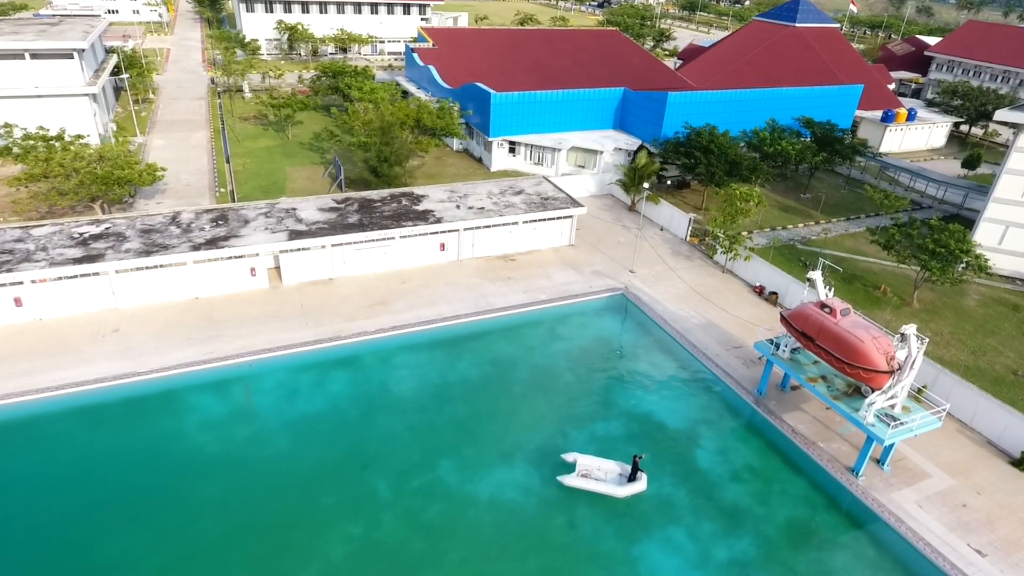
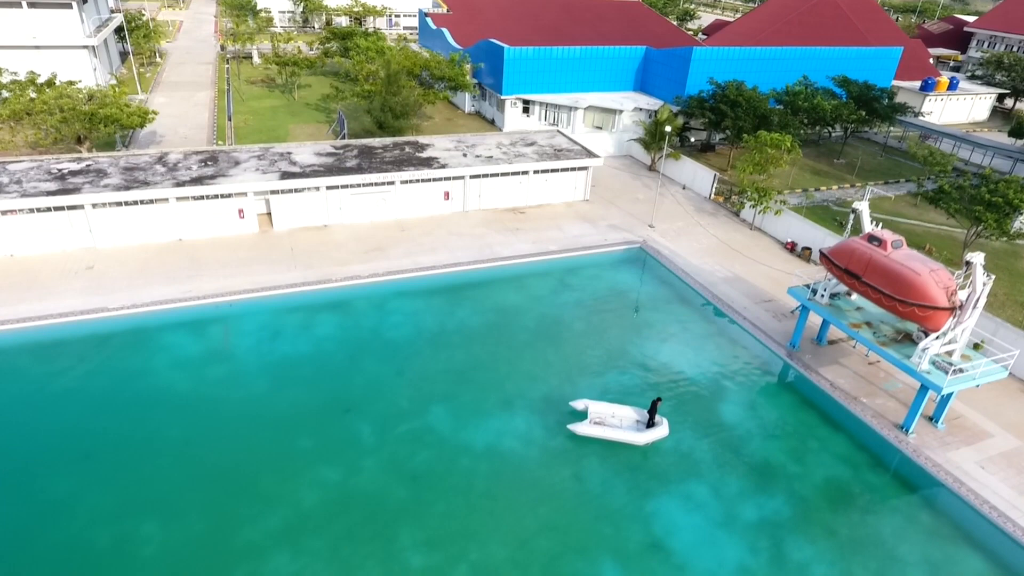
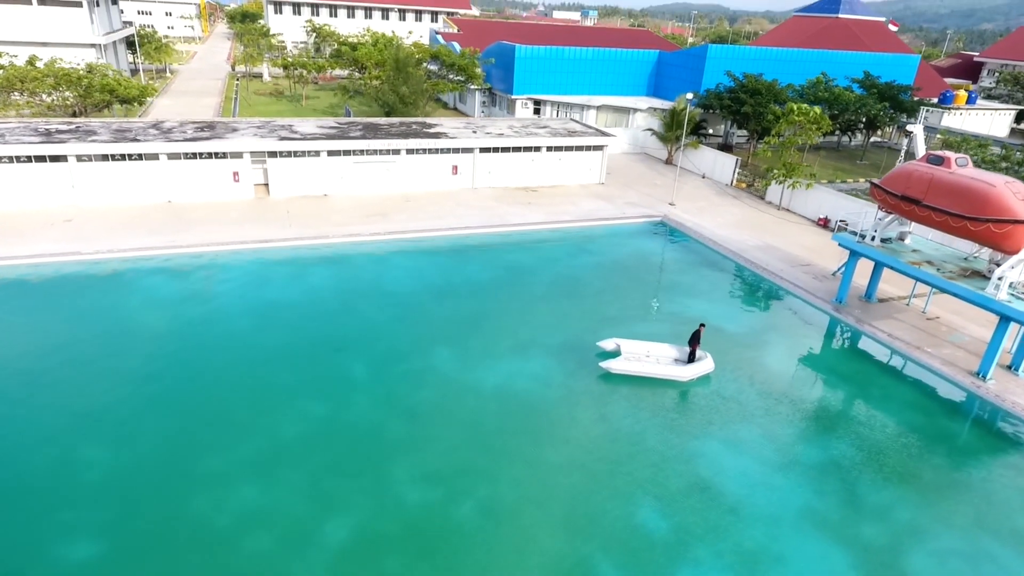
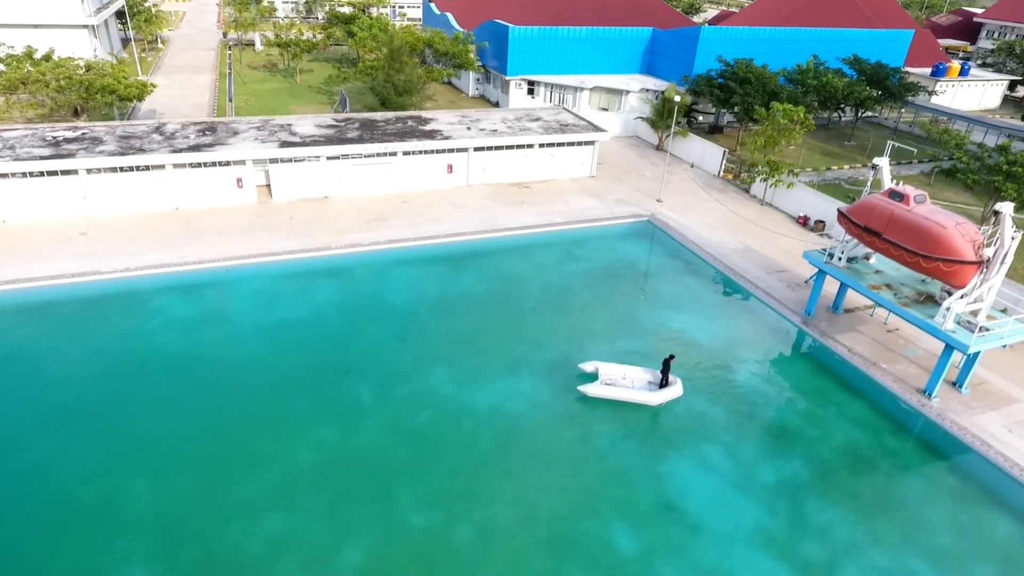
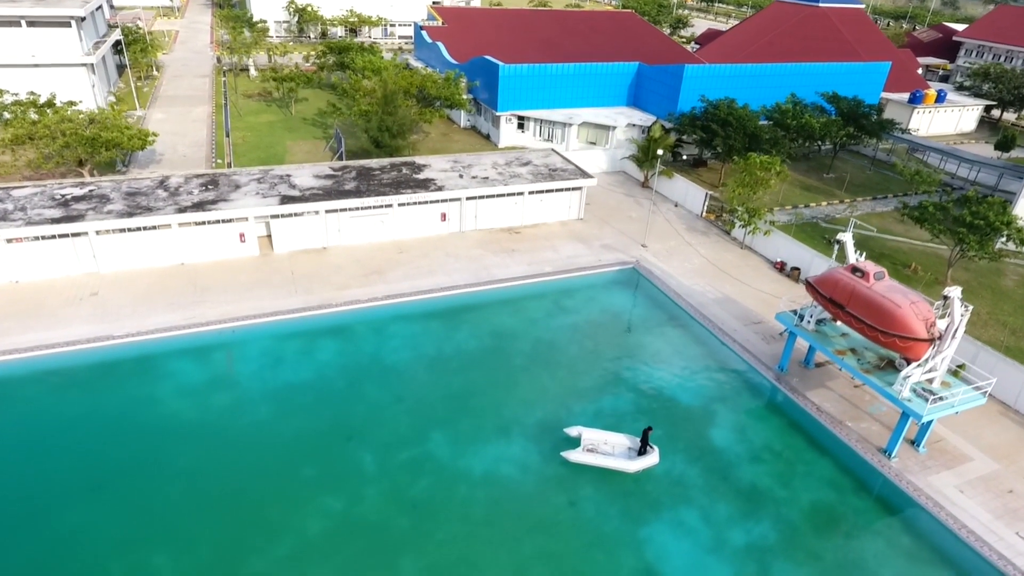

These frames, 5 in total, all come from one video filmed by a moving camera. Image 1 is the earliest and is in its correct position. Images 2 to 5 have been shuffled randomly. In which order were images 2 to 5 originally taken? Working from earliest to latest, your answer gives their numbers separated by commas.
5, 2, 4, 3
